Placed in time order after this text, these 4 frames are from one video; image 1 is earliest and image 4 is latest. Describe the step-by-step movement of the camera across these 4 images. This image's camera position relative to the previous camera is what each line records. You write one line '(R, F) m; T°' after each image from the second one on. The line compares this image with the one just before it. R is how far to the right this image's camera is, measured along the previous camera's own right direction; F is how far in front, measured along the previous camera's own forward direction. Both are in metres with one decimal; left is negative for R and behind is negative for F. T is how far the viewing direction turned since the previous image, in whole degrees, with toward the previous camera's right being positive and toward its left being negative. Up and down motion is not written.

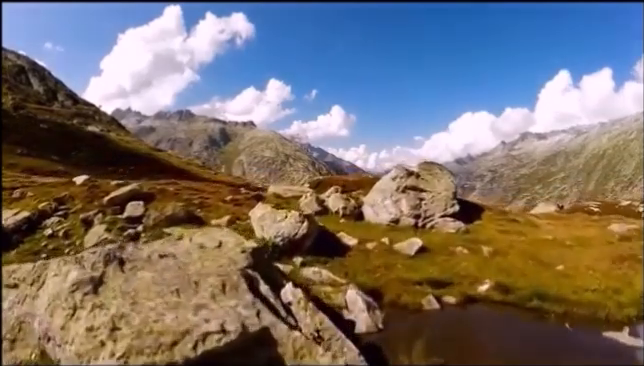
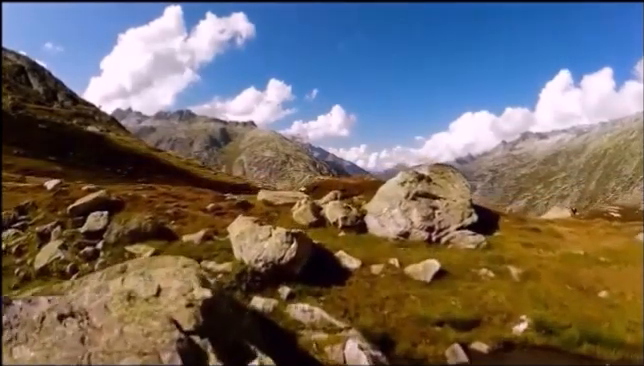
(+0.3, +5.3) m; 0°
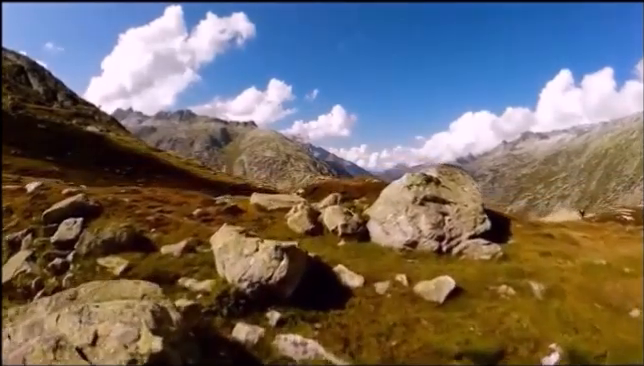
(+0.1, +3.0) m; 0°
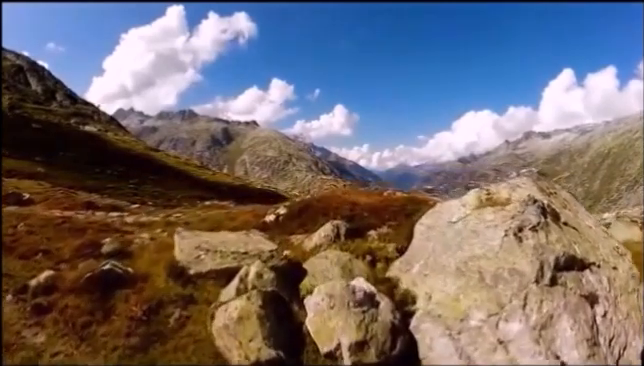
(+0.6, +16.5) m; 0°
